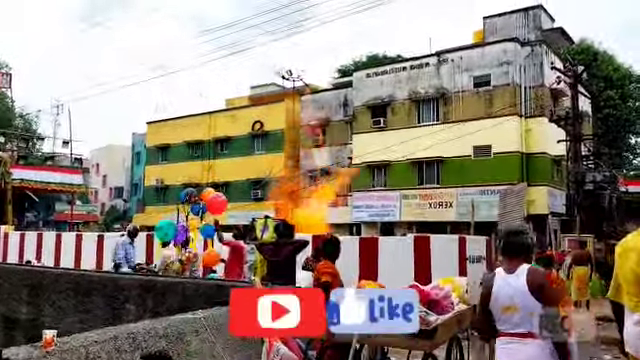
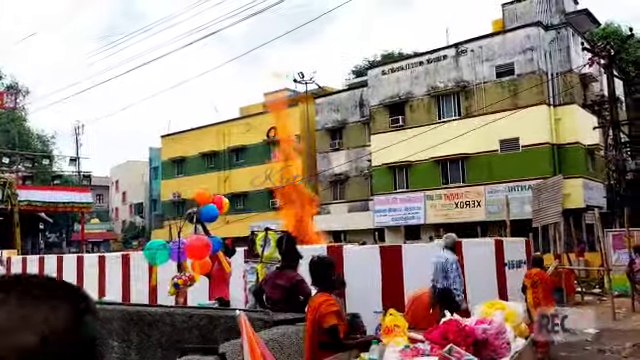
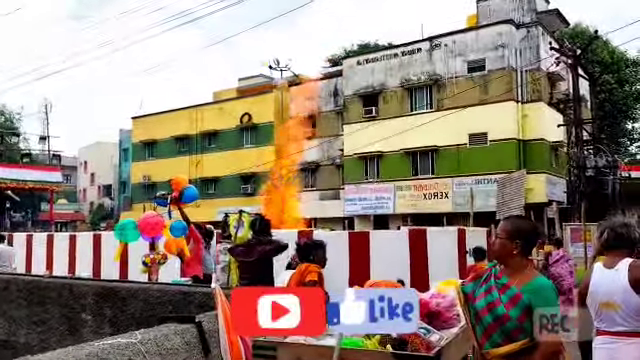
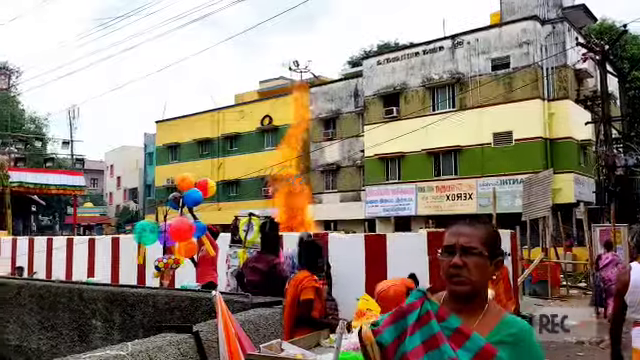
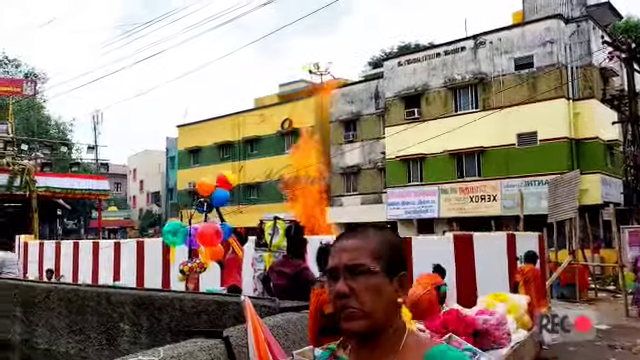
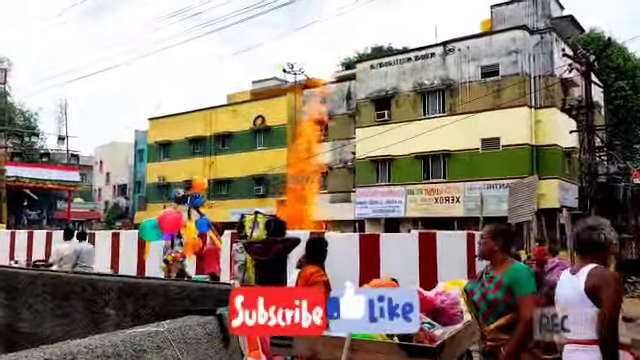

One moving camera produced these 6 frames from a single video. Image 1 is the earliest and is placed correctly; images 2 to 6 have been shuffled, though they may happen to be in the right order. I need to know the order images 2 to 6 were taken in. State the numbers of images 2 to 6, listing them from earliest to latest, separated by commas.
6, 3, 4, 5, 2
